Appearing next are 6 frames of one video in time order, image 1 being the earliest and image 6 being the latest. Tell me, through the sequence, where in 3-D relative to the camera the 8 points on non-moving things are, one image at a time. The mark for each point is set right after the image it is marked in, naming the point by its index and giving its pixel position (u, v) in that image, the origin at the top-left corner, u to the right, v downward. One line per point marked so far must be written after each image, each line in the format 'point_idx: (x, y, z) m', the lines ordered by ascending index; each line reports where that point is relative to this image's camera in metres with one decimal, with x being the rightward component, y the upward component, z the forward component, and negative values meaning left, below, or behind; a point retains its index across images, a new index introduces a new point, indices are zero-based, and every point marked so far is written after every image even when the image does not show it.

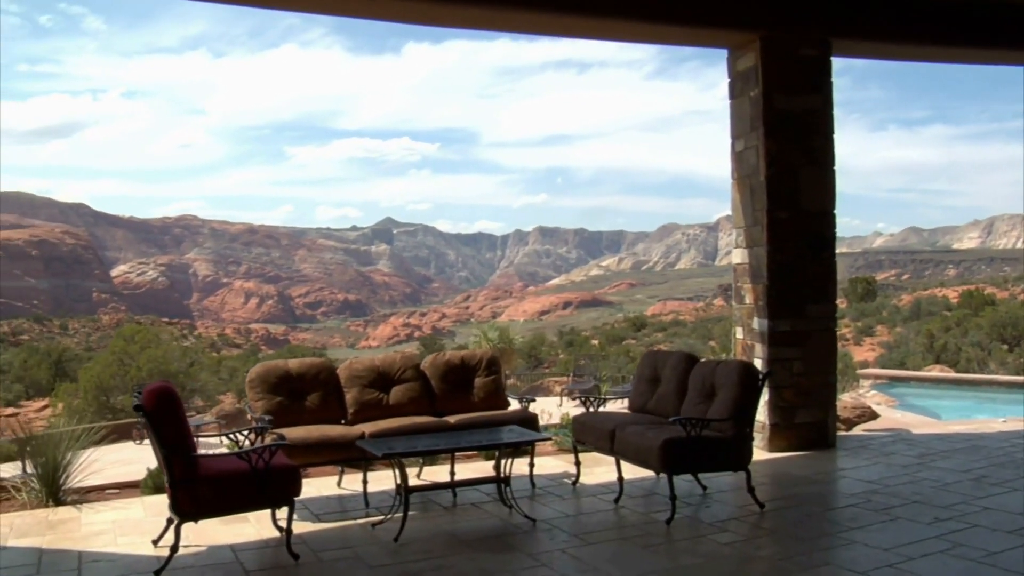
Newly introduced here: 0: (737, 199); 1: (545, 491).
0: (+1.7, +0.7, +6.0) m
1: (+0.2, -1.2, +4.7) m
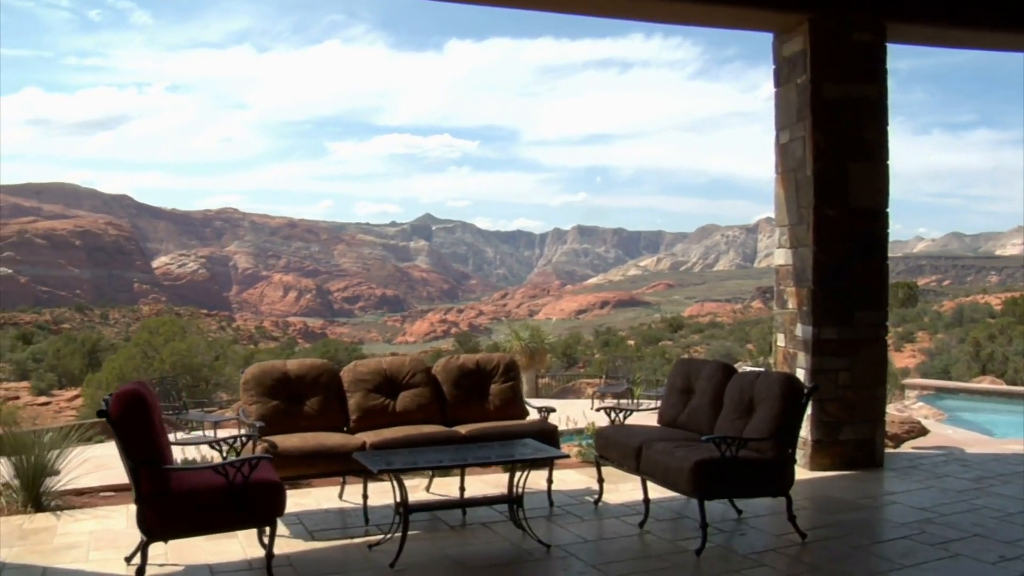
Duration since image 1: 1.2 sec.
0: (+1.8, +0.6, +5.5) m
1: (+0.3, -1.2, +4.3) m
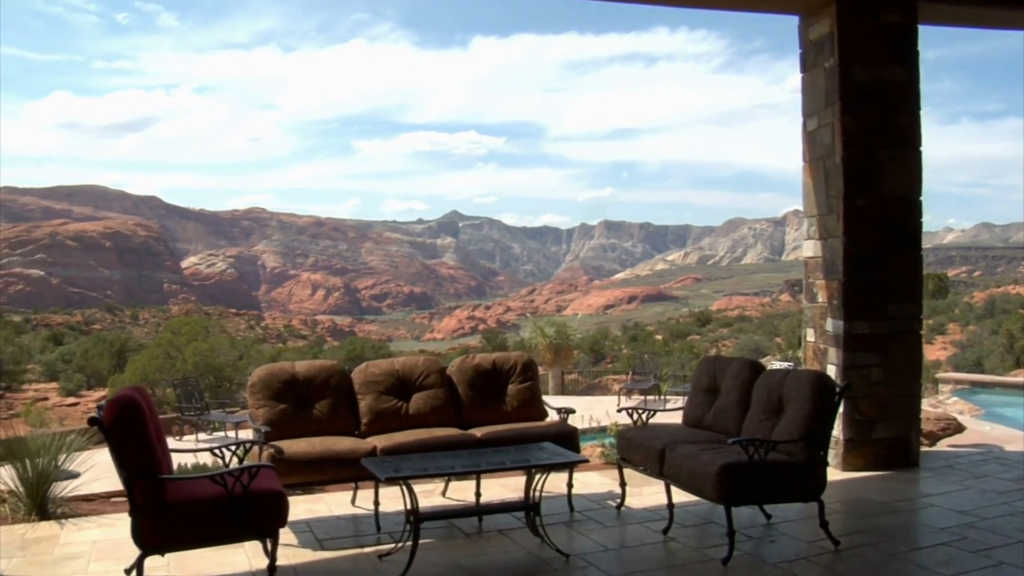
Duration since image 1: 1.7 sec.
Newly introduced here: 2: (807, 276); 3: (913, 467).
0: (+1.9, +0.7, +5.3) m
1: (+0.4, -1.2, +4.1) m
2: (+1.9, +0.1, +5.3) m
3: (+2.6, -1.2, +5.2) m
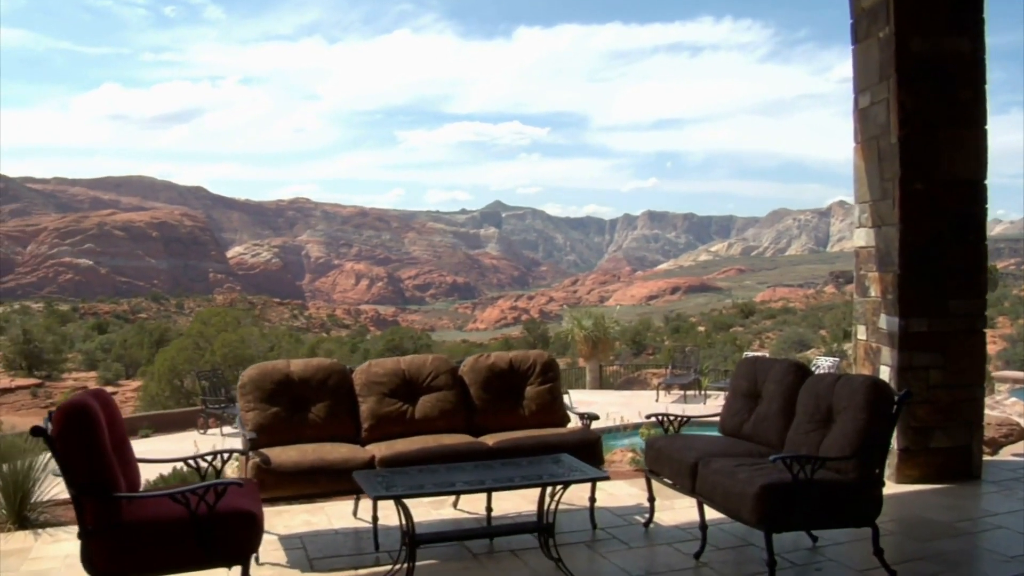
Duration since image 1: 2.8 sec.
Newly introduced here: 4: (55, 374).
0: (+2.1, +0.7, +4.8) m
1: (+0.4, -1.1, +3.7) m
2: (+2.1, +0.1, +4.8) m
3: (+2.7, -1.1, +4.7) m
4: (-10.7, -2.0, +18.7) m
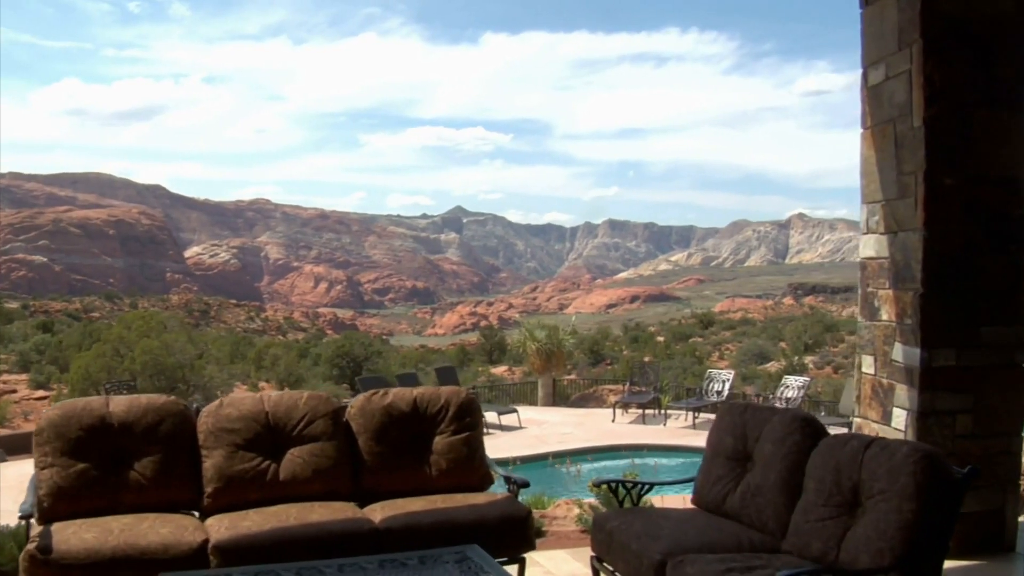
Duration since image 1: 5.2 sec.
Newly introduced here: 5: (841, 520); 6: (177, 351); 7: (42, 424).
0: (+1.7, +0.6, +3.9) m
1: (+0.1, -1.2, +2.7) m
2: (+1.7, 0.0, +3.9) m
3: (+2.3, -1.2, +3.8) m
4: (-11.7, -2.0, +17.1) m
5: (+0.9, -0.6, +2.2) m
6: (-5.5, -1.0, +13.0) m
7: (-1.6, -0.4, +2.6) m
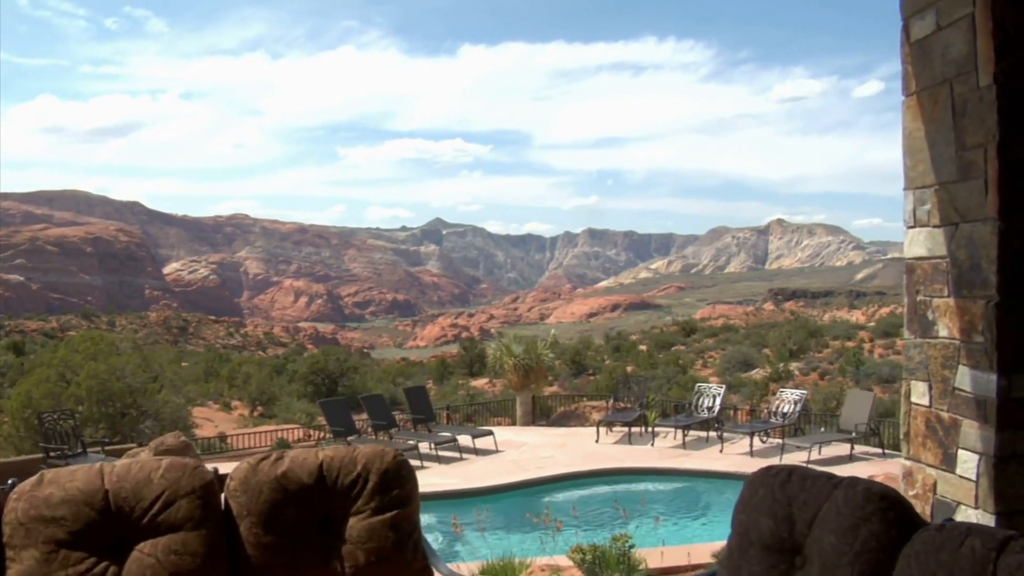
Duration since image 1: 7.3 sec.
0: (+1.5, +0.6, +3.1) m
1: (0.0, -1.2, +1.9) m
2: (+1.5, 0.0, +3.1) m
3: (+2.2, -1.2, +3.0) m
4: (-12.2, -2.4, +16.0) m
5: (+0.8, -0.7, +1.4) m
6: (-5.8, -1.3, +12.1) m
7: (-1.7, -0.5, +1.8) m
